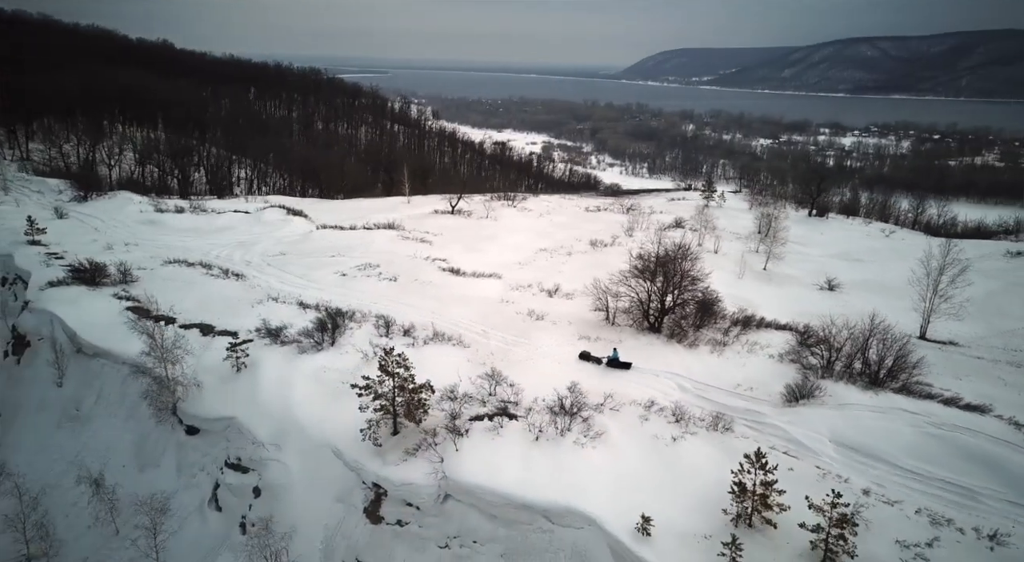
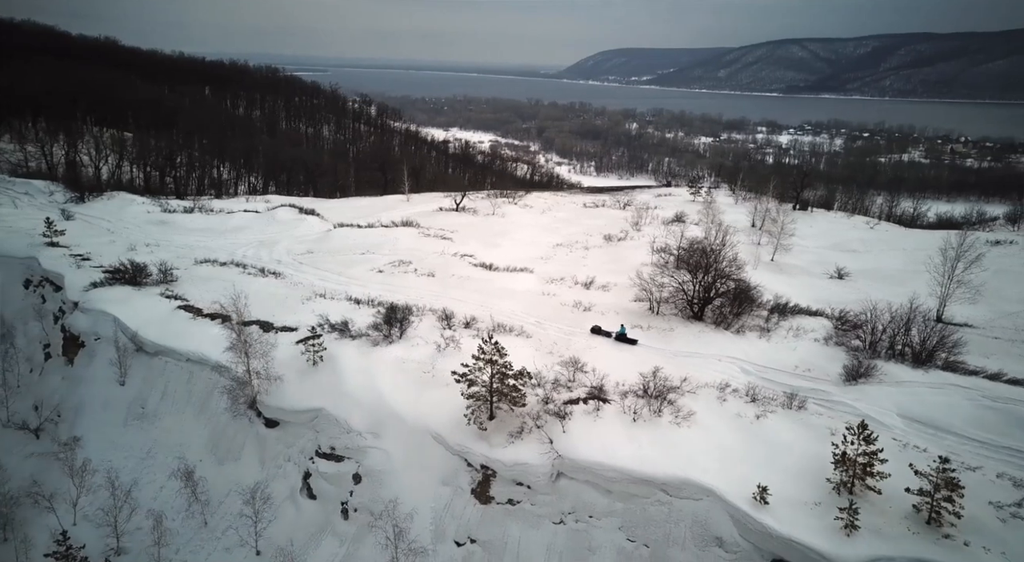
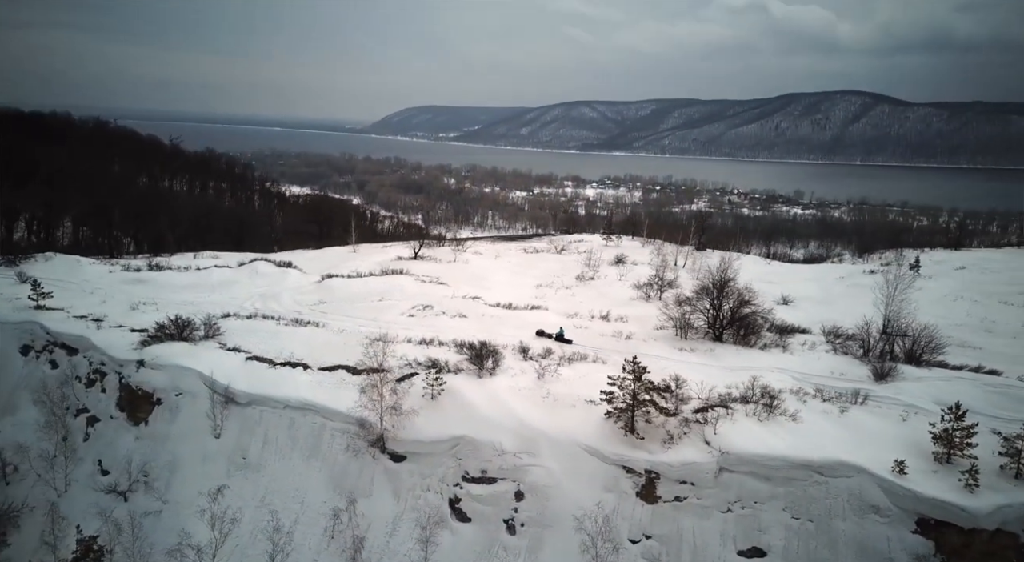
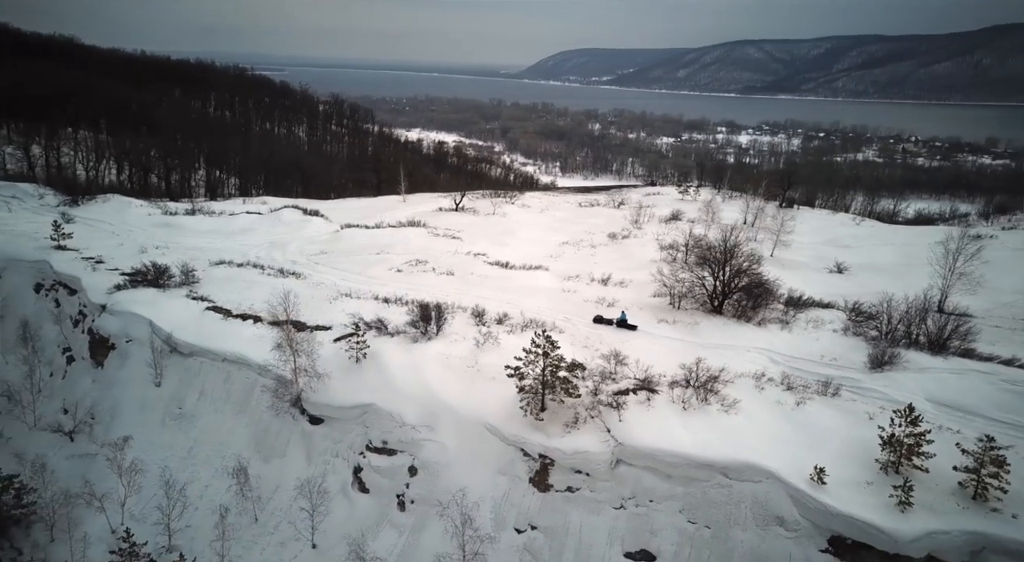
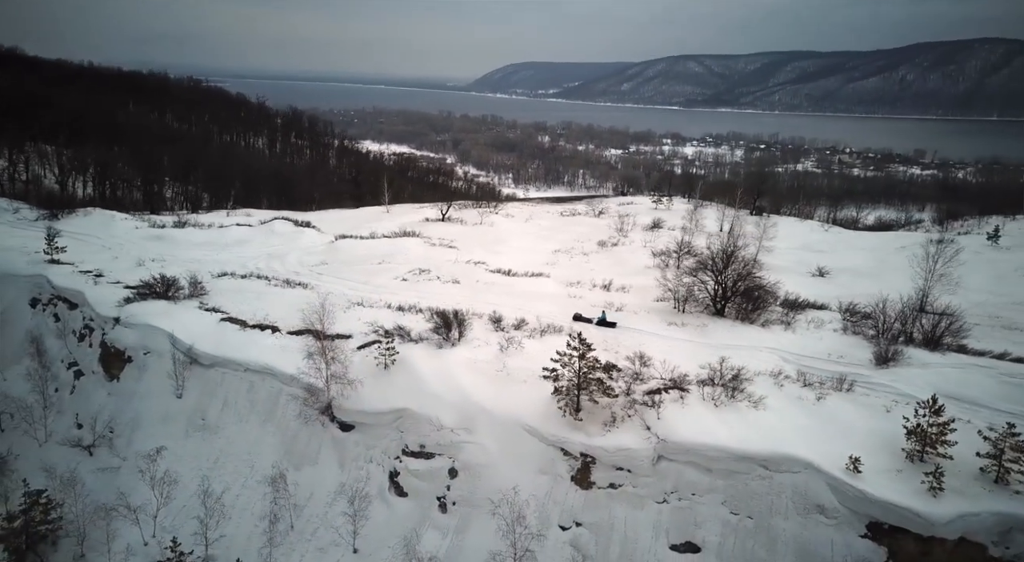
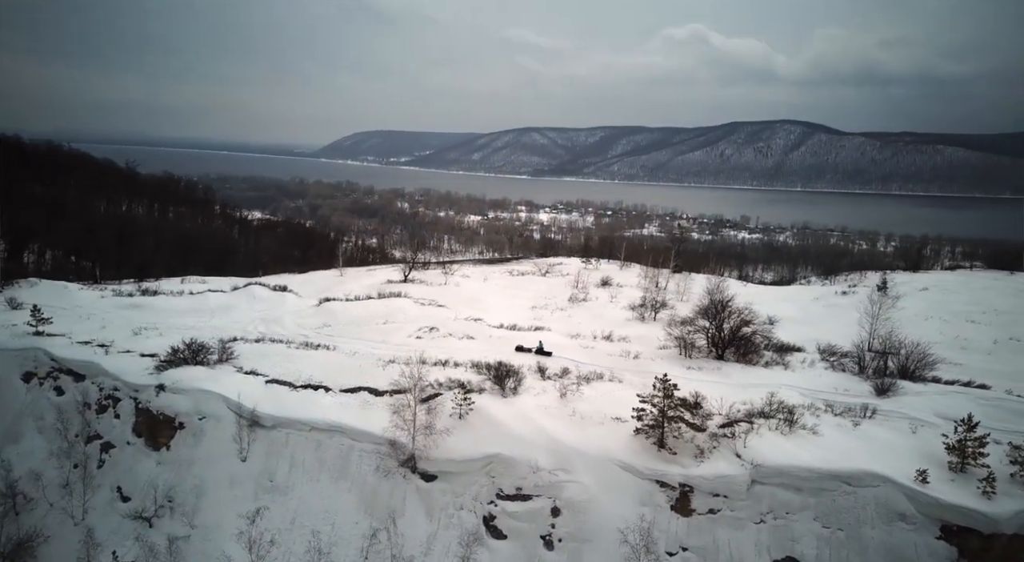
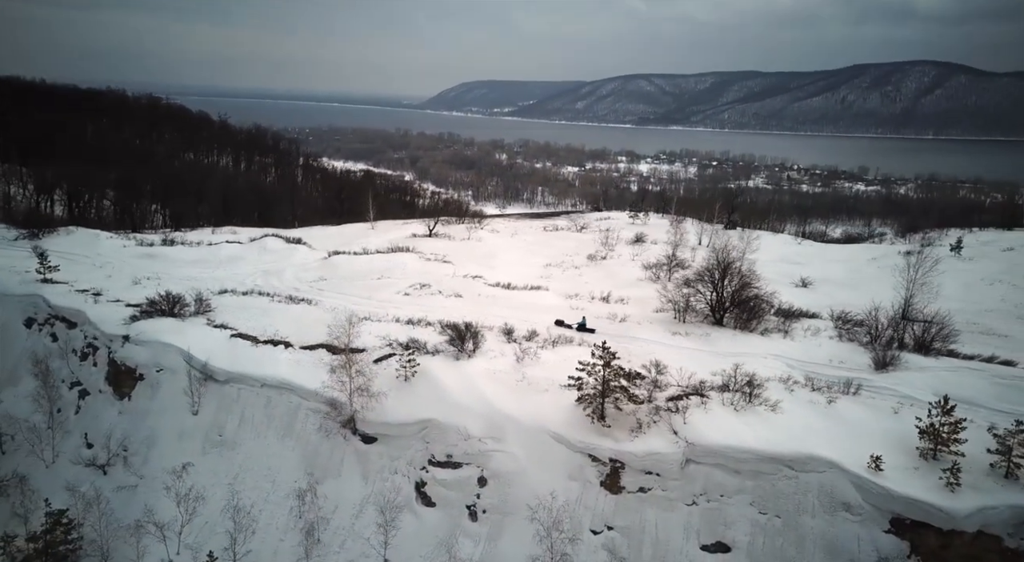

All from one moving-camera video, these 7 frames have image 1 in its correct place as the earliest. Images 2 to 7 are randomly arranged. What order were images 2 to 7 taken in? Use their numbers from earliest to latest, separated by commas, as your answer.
2, 4, 5, 7, 3, 6
